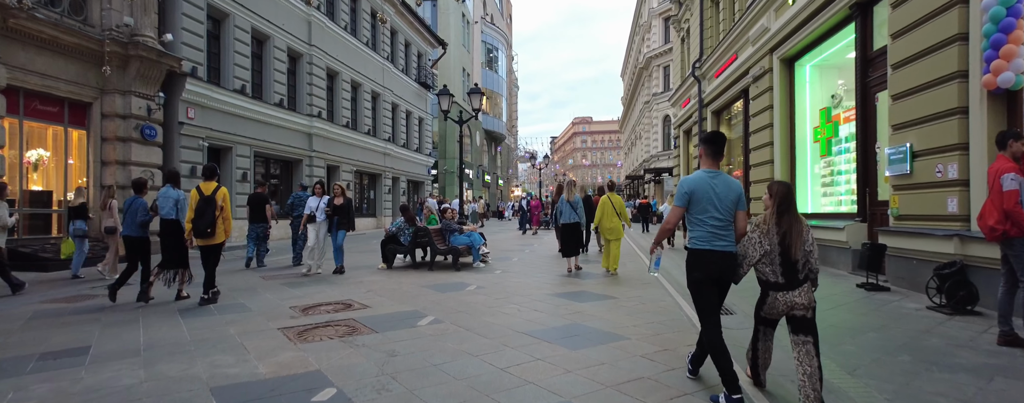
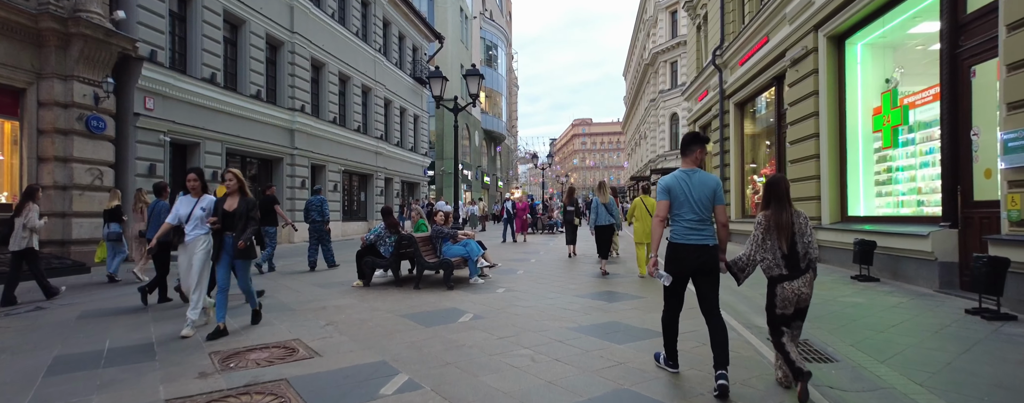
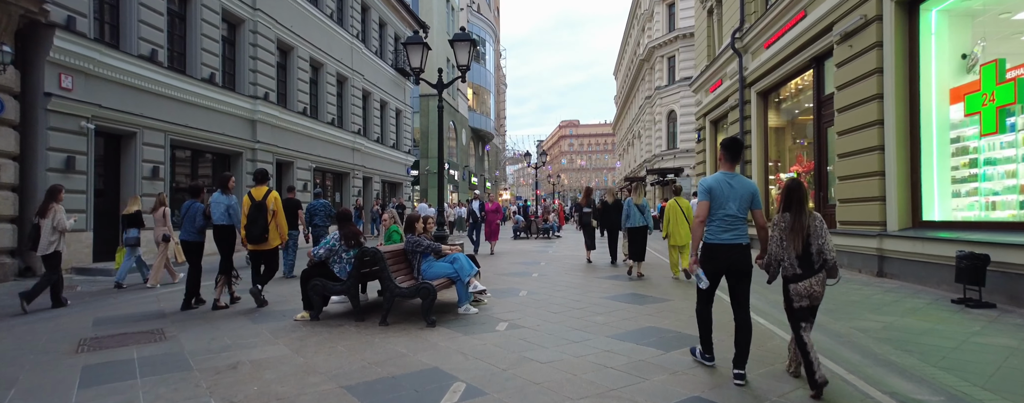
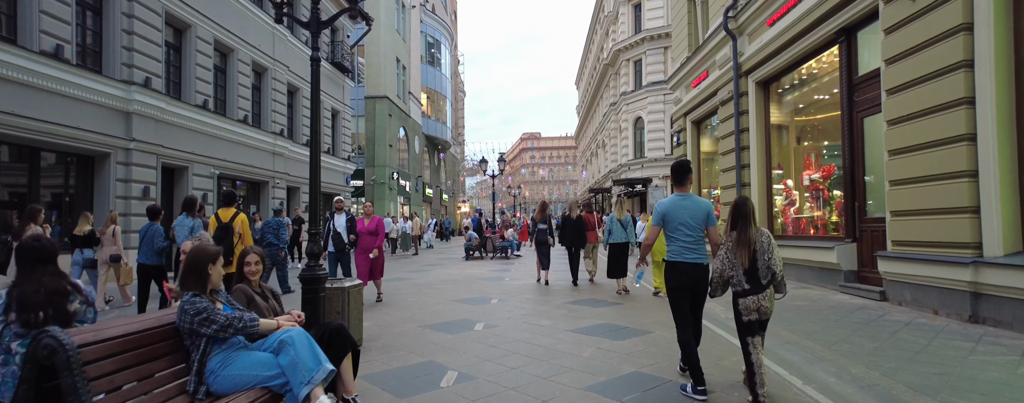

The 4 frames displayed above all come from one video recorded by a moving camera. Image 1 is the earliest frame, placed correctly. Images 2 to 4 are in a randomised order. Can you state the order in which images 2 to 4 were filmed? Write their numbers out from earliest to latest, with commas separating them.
2, 3, 4
